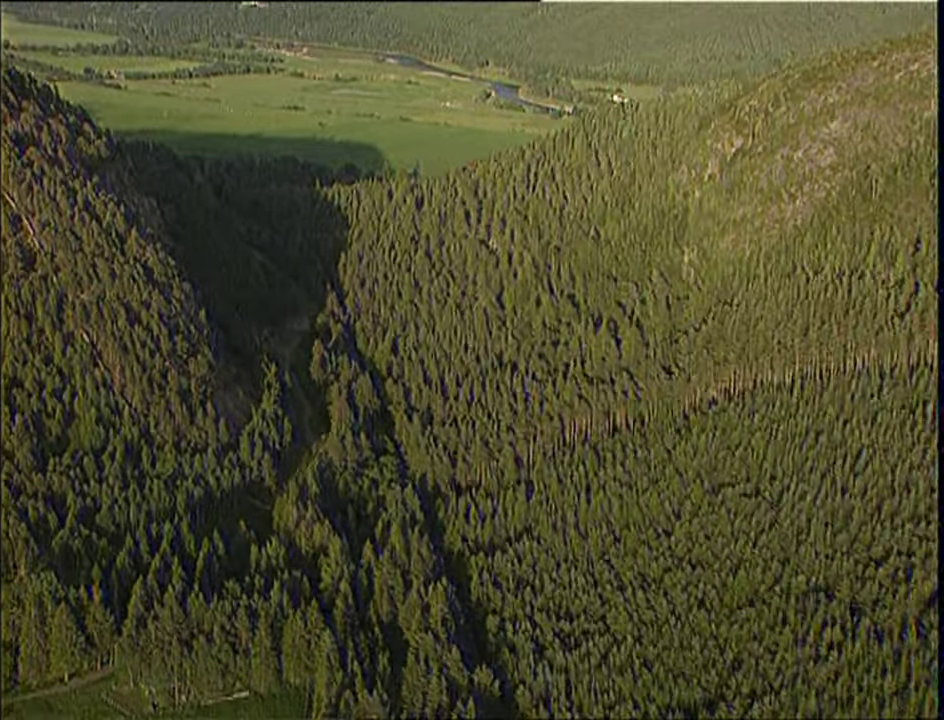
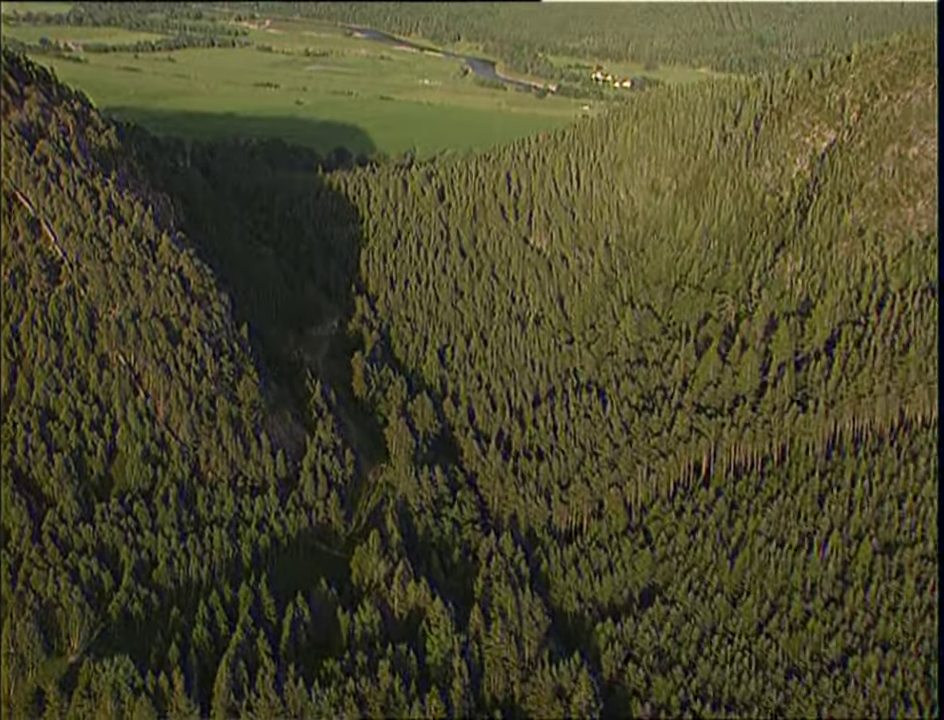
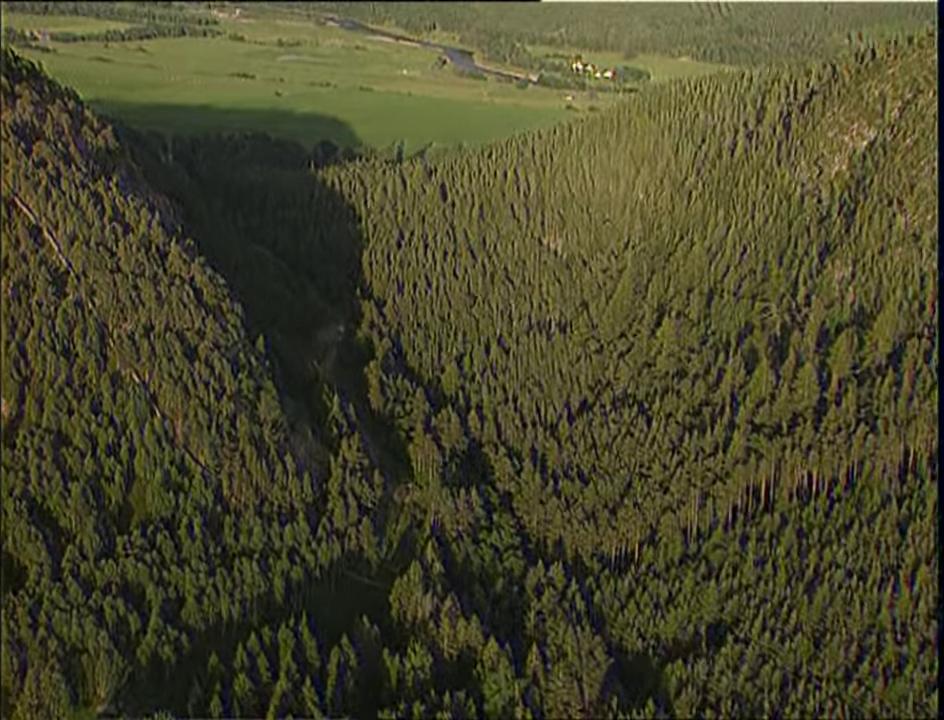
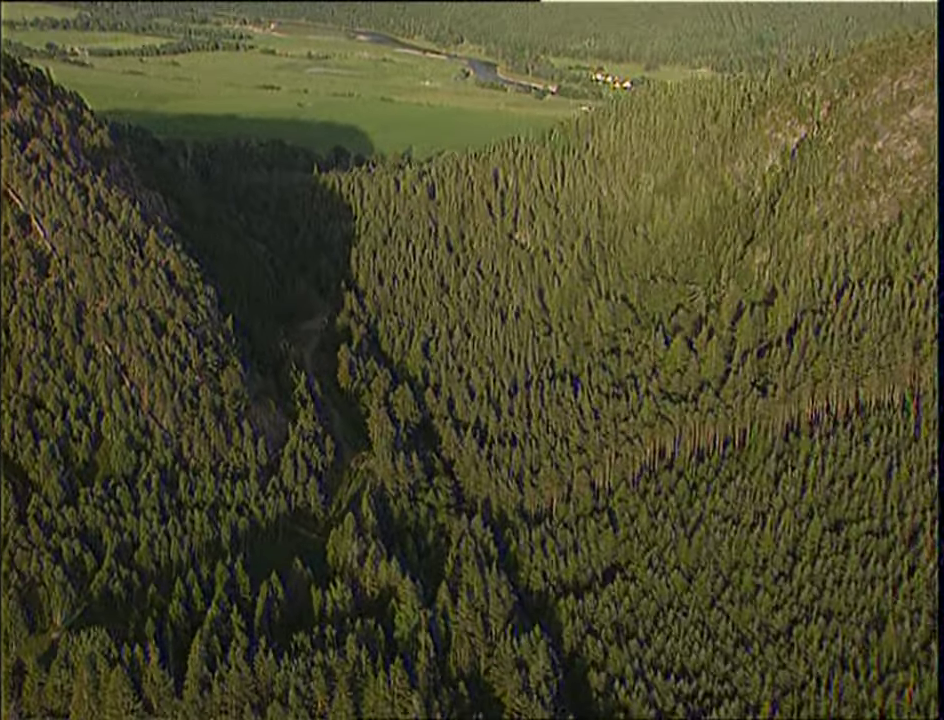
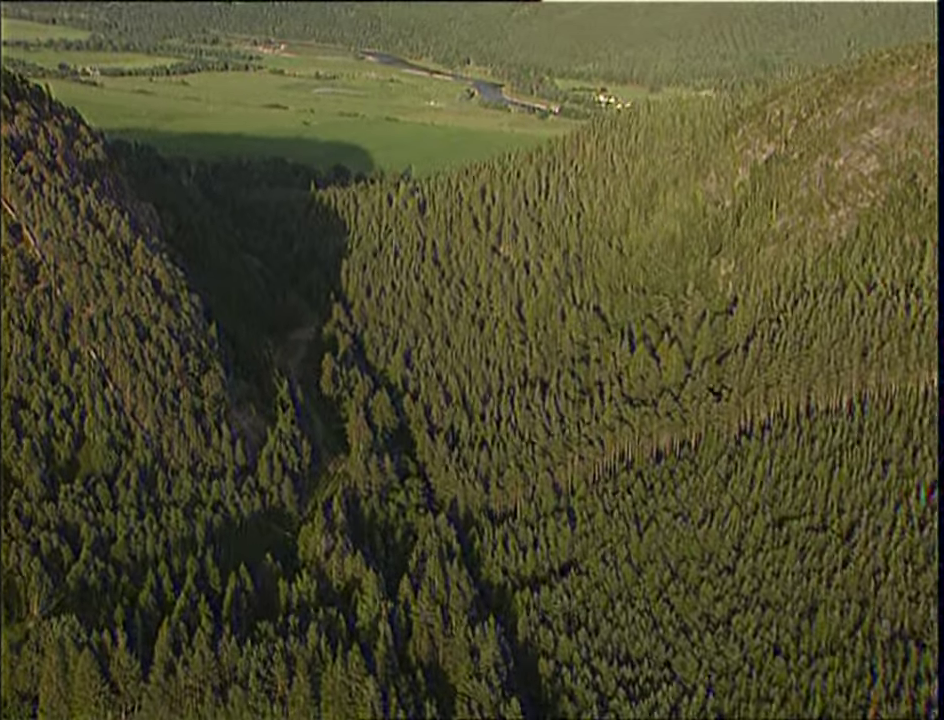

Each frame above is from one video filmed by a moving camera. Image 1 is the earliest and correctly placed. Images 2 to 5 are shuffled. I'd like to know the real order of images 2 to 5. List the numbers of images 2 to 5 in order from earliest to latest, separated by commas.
5, 4, 2, 3
